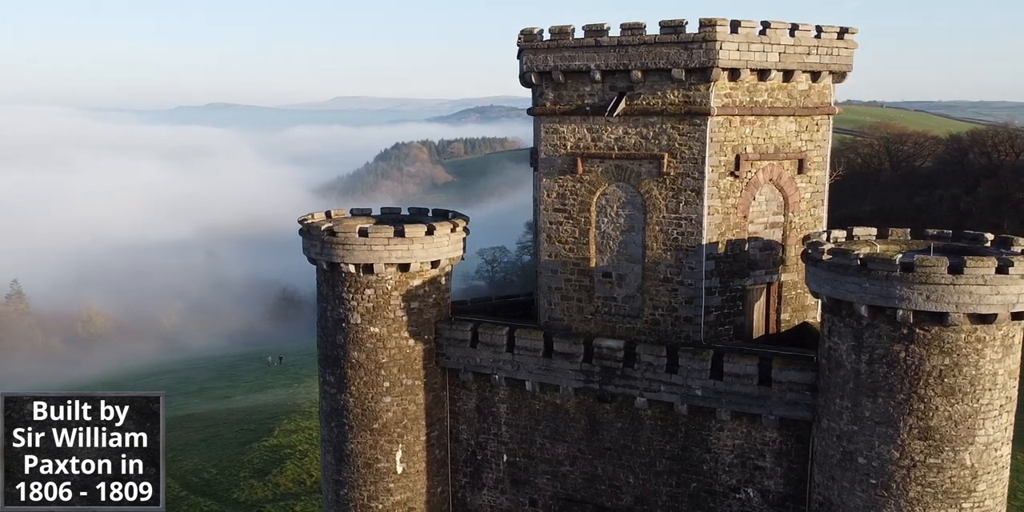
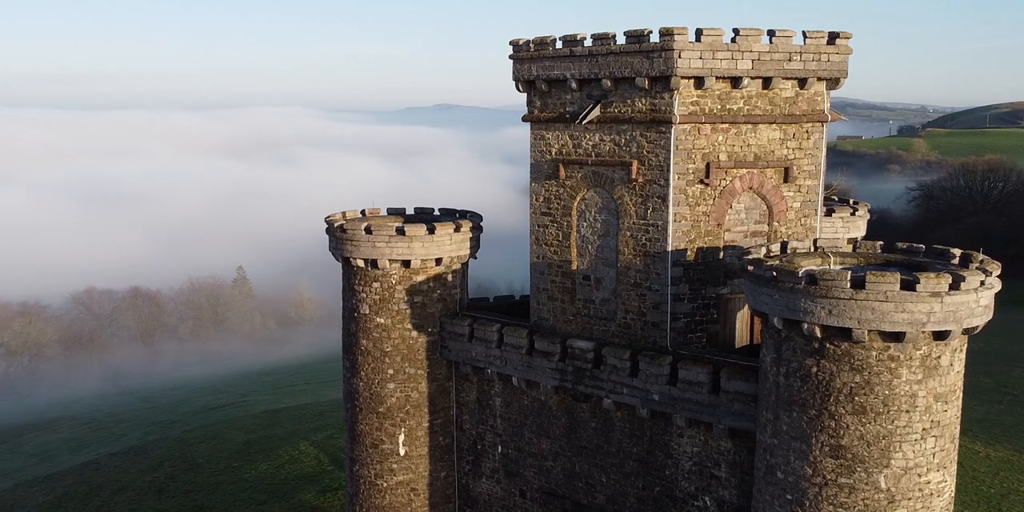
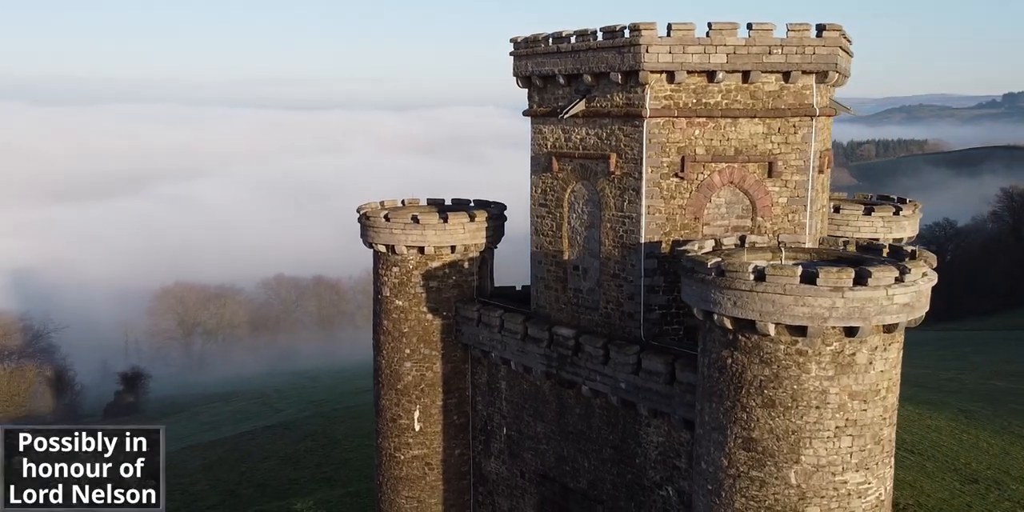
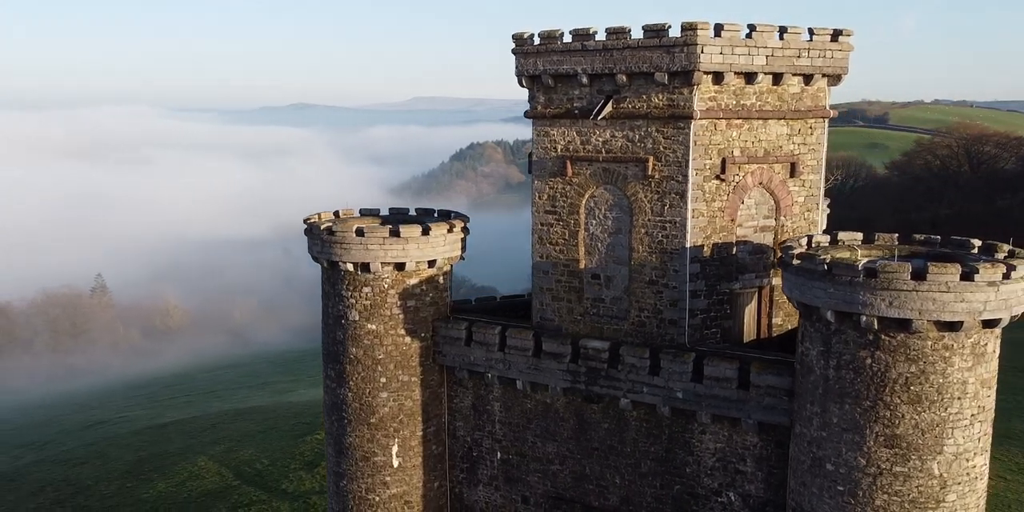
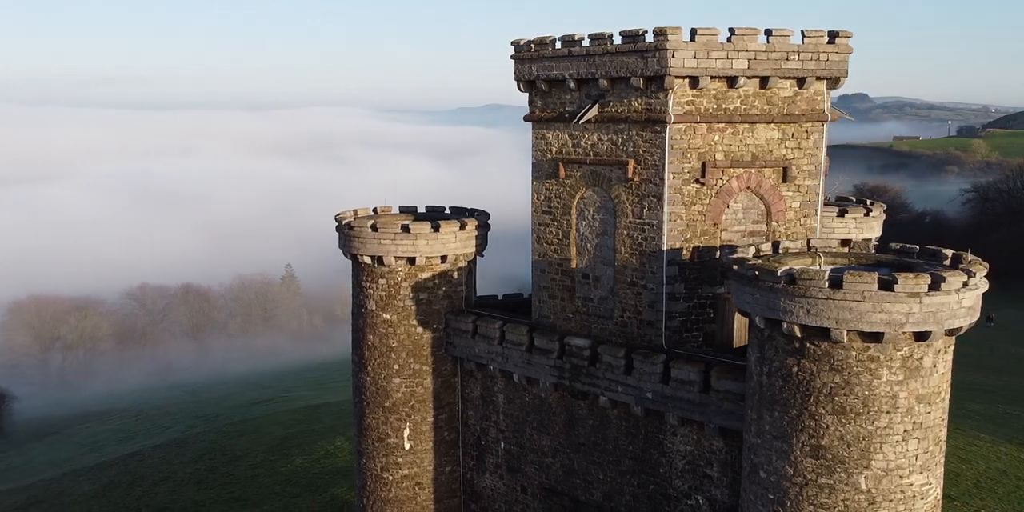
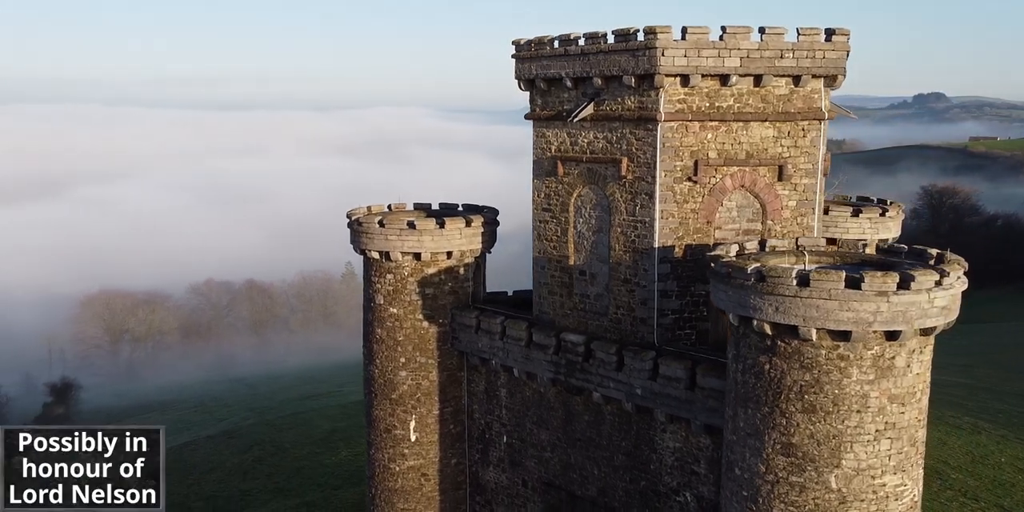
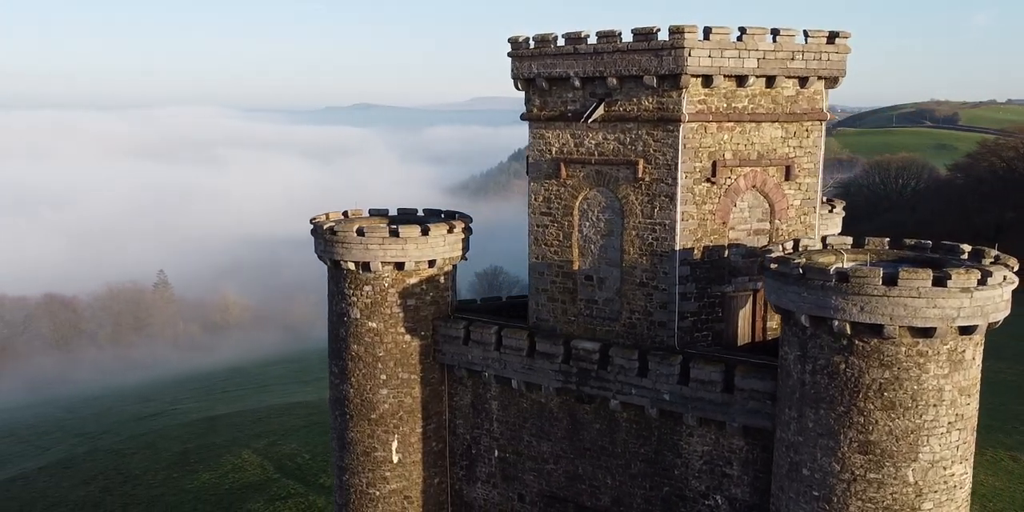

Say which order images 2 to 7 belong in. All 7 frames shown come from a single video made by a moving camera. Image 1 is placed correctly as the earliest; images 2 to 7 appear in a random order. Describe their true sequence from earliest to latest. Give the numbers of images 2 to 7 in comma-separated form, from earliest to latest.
4, 7, 2, 5, 6, 3
